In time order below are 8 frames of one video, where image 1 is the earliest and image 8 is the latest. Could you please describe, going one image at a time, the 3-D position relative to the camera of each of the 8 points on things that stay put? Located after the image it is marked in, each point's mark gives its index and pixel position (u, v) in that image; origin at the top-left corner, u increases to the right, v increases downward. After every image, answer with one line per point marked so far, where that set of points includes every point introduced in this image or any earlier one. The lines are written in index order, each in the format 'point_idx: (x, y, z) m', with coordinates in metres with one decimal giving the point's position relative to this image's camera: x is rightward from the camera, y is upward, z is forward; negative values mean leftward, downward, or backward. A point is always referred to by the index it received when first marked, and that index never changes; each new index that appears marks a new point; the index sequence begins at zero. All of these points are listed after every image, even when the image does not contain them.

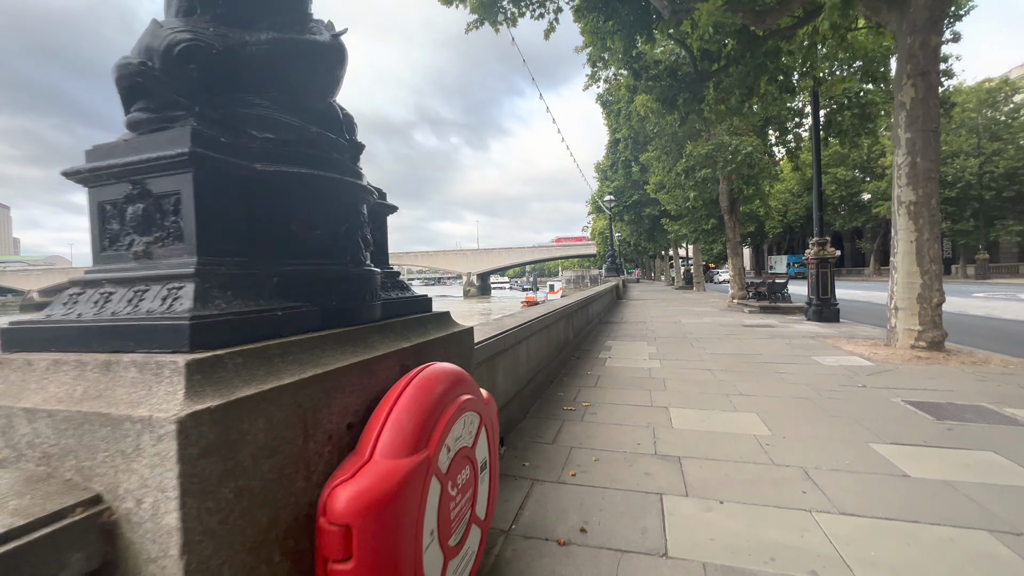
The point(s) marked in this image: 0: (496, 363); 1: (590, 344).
0: (-0.1, -0.5, +3.5) m
1: (+1.2, -0.9, +7.8) m
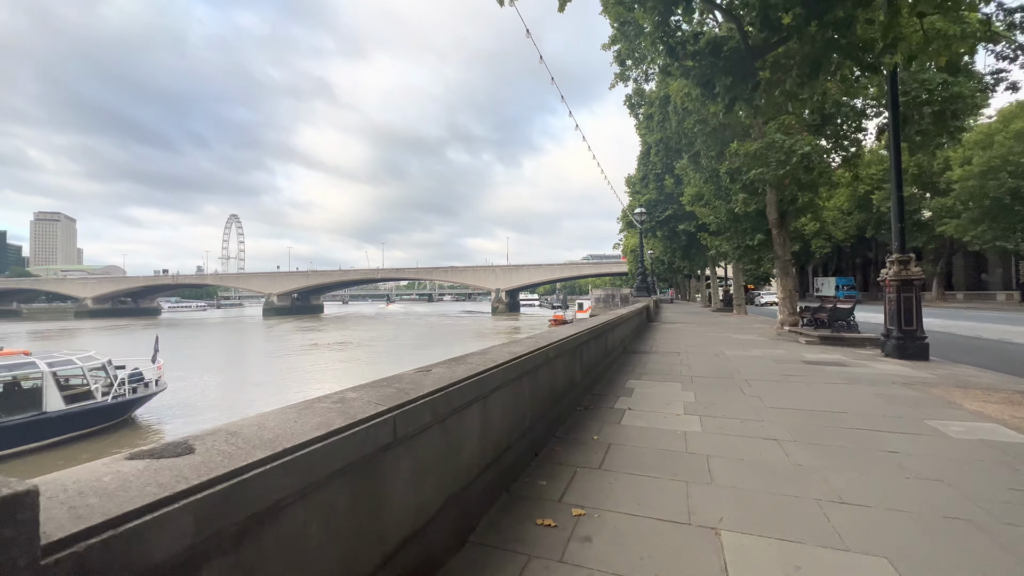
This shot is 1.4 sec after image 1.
0: (-0.5, -0.6, +1.8) m
1: (+1.1, -1.2, +6.0) m
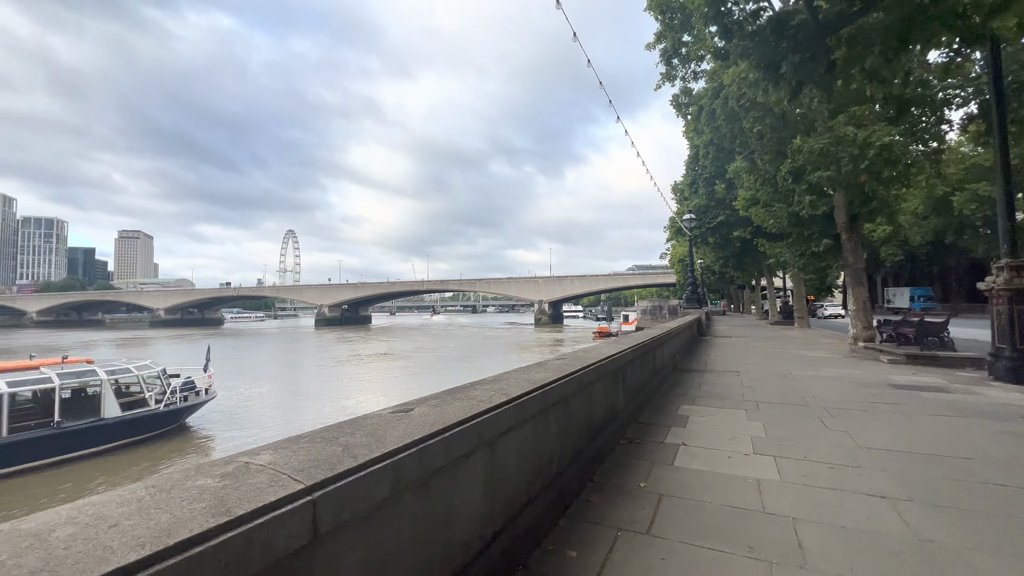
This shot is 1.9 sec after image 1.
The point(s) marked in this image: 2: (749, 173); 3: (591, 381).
0: (-0.5, -0.7, +1.1) m
1: (+1.5, -1.3, +5.2) m
2: (+7.1, +3.5, +15.3) m
3: (+0.5, -0.6, +3.5) m
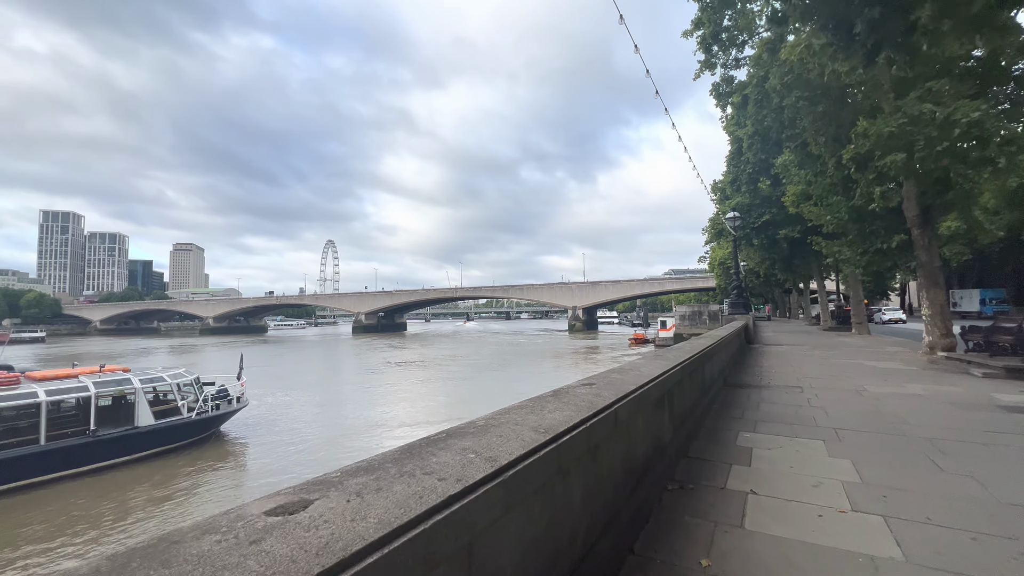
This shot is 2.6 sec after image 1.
0: (-0.6, -0.6, +0.3) m
1: (+1.6, -1.3, +4.2) m
2: (+7.9, +3.4, +14.0) m
3: (+0.6, -0.6, +2.6) m
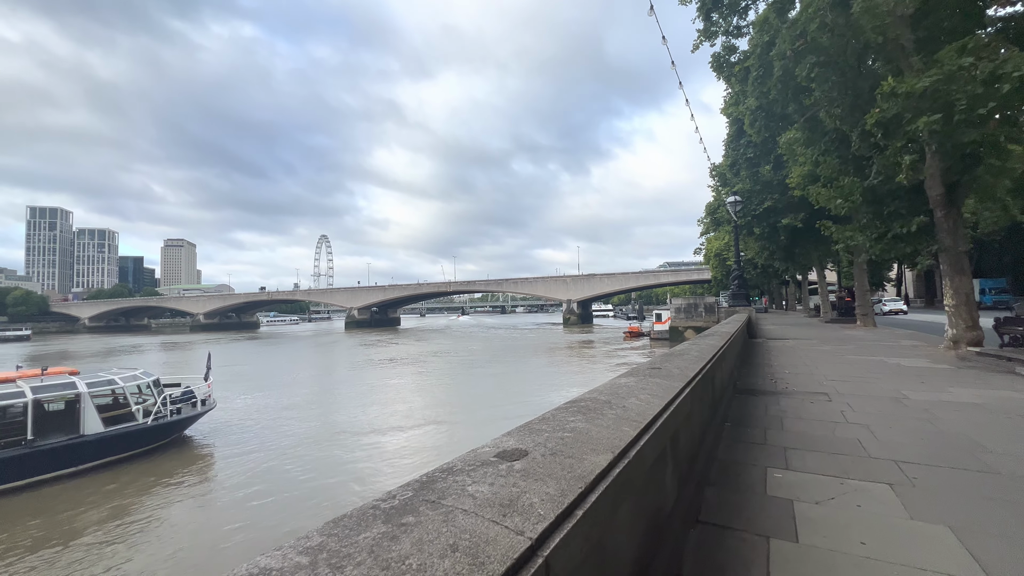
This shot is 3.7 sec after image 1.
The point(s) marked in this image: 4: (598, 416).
0: (-0.9, -0.6, -1.0) m
1: (+1.2, -1.2, +3.0) m
2: (+7.4, +3.7, +12.7) m
3: (+0.2, -0.6, +1.3) m
4: (+0.4, -0.5, +2.0) m
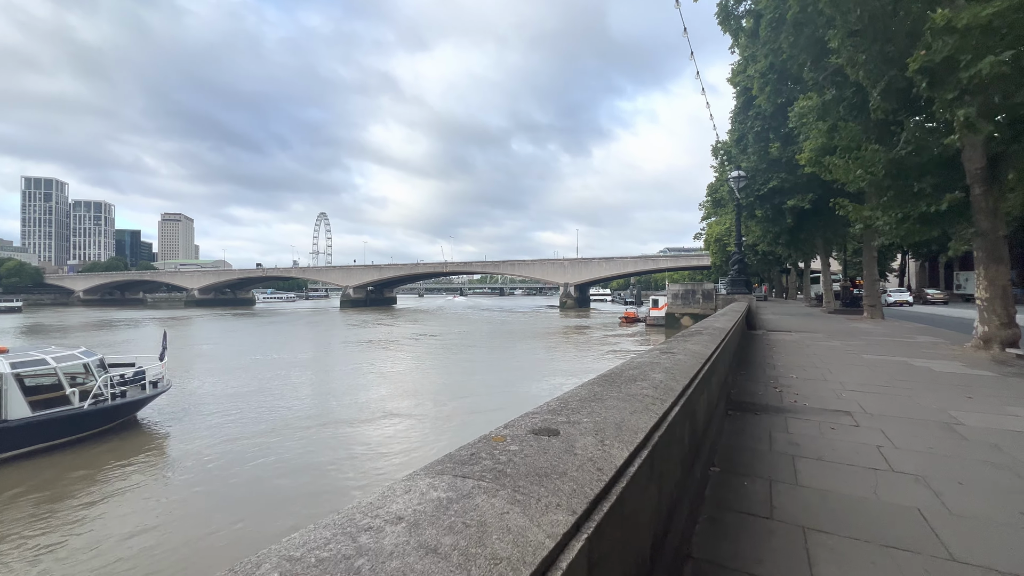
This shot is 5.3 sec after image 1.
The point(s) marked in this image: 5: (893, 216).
0: (-1.6, -0.6, -2.4) m
1: (+0.6, -1.1, +1.5) m
2: (+6.8, +4.0, +11.1) m
3: (-0.4, -0.5, -0.2) m
4: (-0.3, -0.4, +0.5) m
5: (+7.8, +1.4, +10.5) m
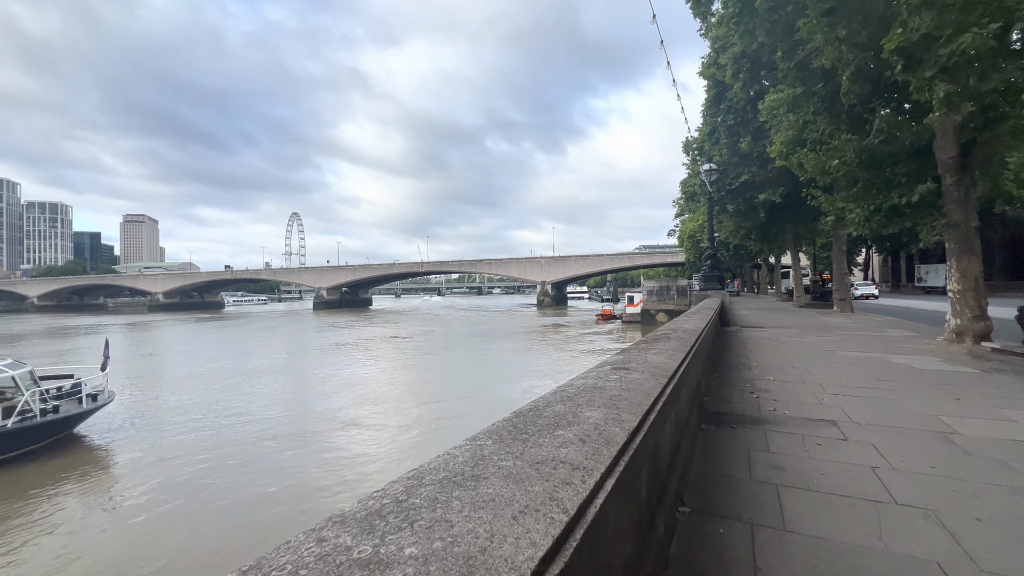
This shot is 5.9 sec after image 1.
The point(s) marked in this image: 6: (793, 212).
0: (-1.7, -0.6, -3.1) m
1: (+0.3, -1.1, +0.9) m
2: (+6.0, +4.1, +10.7) m
3: (-0.7, -0.5, -0.8) m
4: (-0.6, -0.4, -0.1) m
5: (+7.0, +1.5, +10.2) m
6: (+10.2, +2.8, +18.5) m
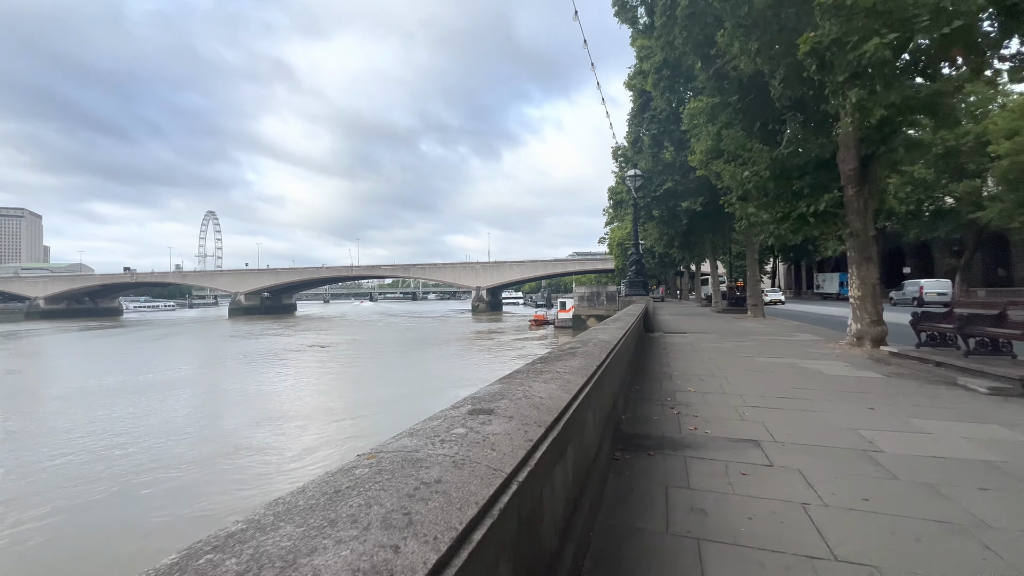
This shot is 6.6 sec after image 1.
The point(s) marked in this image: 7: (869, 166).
0: (-1.6, -0.6, -4.0) m
1: (-0.1, -1.1, +0.3) m
2: (+4.3, +3.9, +10.8) m
3: (-0.8, -0.5, -1.6) m
4: (-0.8, -0.4, -0.9) m
5: (+5.4, +1.4, +10.3) m
6: (+7.6, +2.5, +19.0) m
7: (+6.4, +2.2, +9.0) m
